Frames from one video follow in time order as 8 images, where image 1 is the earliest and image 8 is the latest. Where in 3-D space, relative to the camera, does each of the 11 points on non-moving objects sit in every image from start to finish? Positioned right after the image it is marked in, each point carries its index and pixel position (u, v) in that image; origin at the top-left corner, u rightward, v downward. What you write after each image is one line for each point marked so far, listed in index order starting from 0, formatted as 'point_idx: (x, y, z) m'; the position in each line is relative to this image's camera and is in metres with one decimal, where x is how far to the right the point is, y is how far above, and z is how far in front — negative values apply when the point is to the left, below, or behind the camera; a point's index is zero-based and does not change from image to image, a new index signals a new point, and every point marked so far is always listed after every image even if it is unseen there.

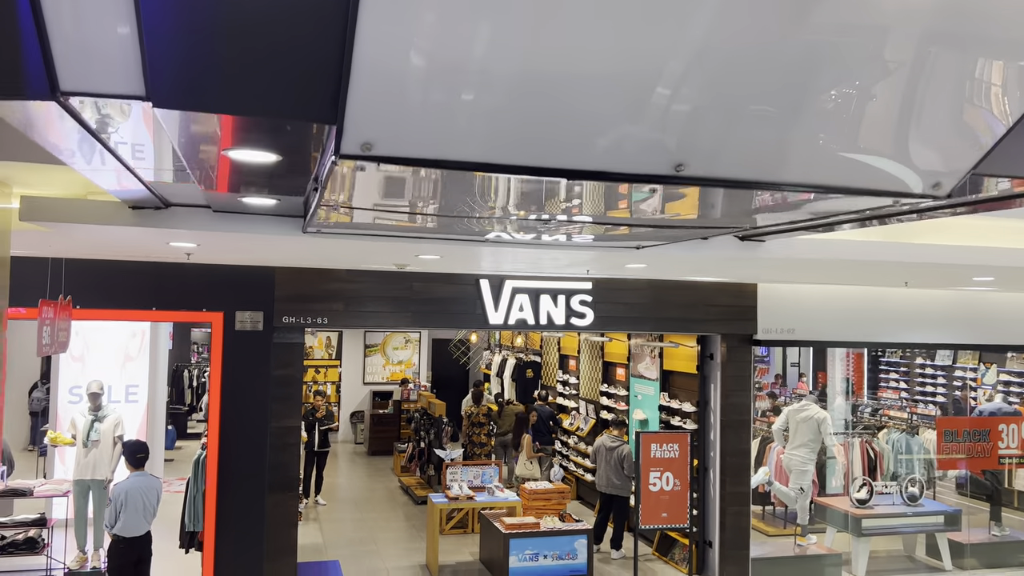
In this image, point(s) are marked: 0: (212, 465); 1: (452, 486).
0: (-2.2, -1.3, +5.8) m
1: (-0.6, -1.9, +7.6) m
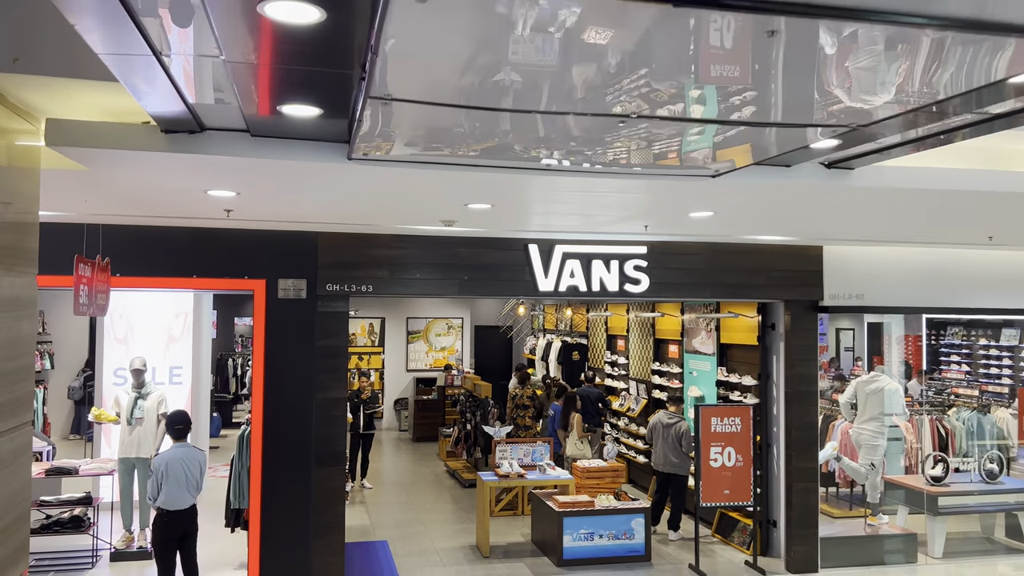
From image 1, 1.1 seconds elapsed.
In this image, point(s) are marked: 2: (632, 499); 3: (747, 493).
0: (-1.8, -1.1, +5.6) m
1: (-0.1, -1.6, +7.3) m
2: (+1.1, -1.9, +7.2) m
3: (+1.9, -1.7, +6.7) m
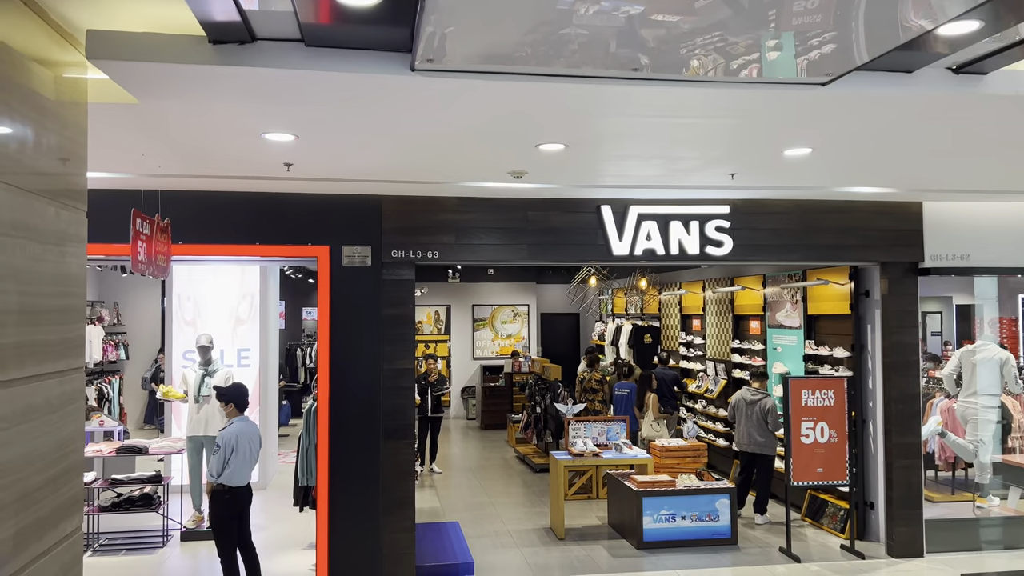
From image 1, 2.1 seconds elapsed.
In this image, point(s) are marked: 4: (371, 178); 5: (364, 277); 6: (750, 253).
0: (-1.3, -0.9, +5.4) m
1: (+0.5, -1.3, +6.9) m
2: (+1.7, -1.6, +6.7) m
3: (+2.5, -1.4, +6.2) m
4: (-0.8, +0.7, +4.8) m
5: (-1.0, +0.1, +5.5) m
6: (+1.7, +0.3, +5.9) m
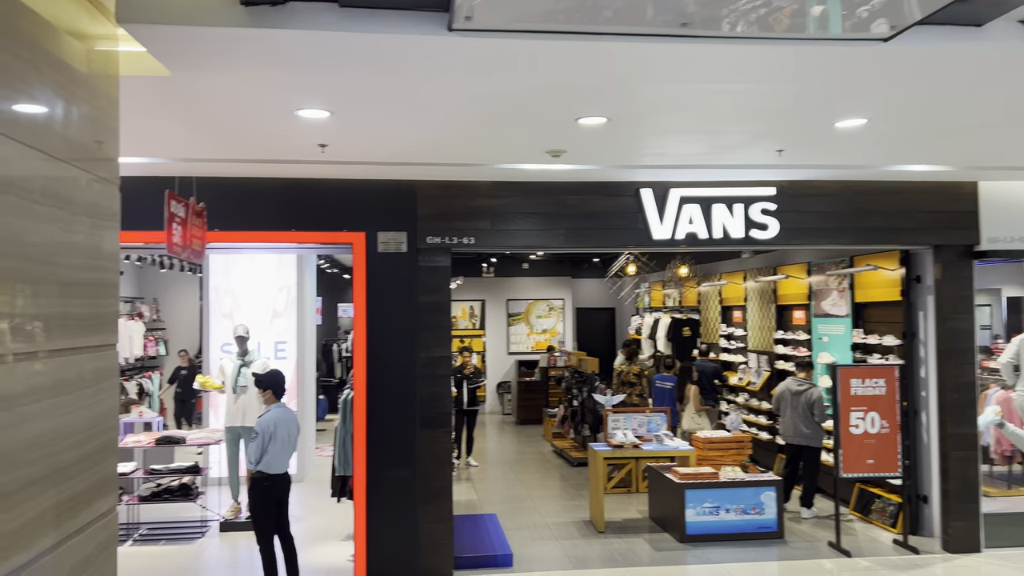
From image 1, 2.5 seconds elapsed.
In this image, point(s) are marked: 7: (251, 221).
0: (-1.0, -0.8, +5.4) m
1: (+0.9, -1.2, +6.8) m
2: (+2.0, -1.5, +6.5) m
3: (+2.8, -1.3, +5.9) m
4: (-0.6, +0.8, +4.7) m
5: (-0.8, +0.2, +5.4) m
6: (+2.0, +0.4, +5.7) m
7: (-1.7, +0.4, +5.2) m
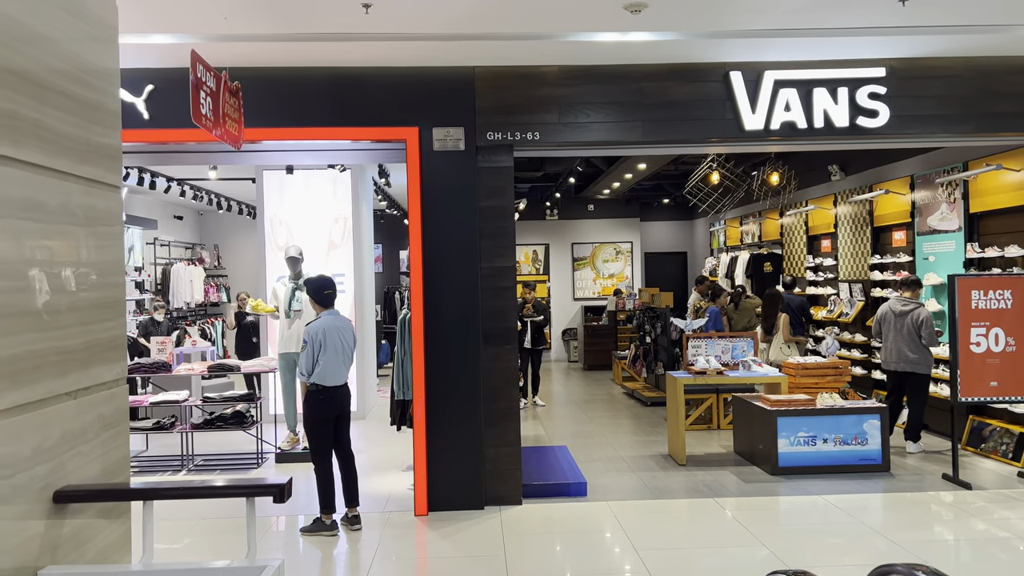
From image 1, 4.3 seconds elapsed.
0: (-0.6, -0.2, +4.9) m
1: (+1.4, -0.6, +6.2) m
2: (+2.6, -0.8, +5.9) m
3: (+3.3, -0.6, +5.2) m
4: (-0.3, +1.3, +4.2) m
5: (-0.3, +0.8, +4.9) m
6: (+2.4, +1.0, +4.9) m
7: (-1.3, +1.0, +4.8) m
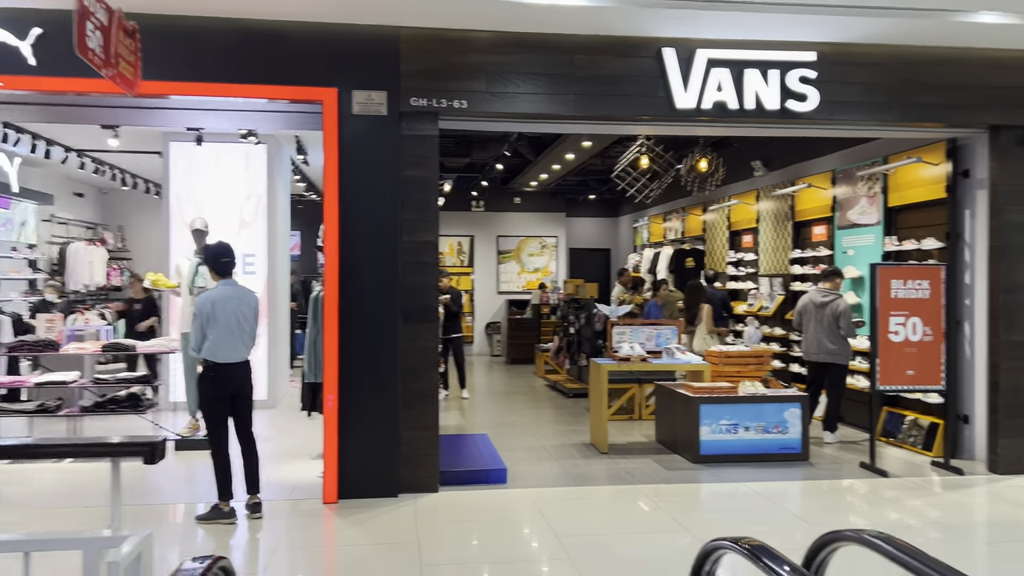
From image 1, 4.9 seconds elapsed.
0: (-1.0, 0.0, +4.6) m
1: (+0.8, -0.5, +6.1) m
2: (+2.0, -0.7, +5.9) m
3: (+2.8, -0.6, +5.3) m
4: (-0.6, +1.5, +3.9) m
5: (-0.8, +0.9, +4.7) m
6: (+2.0, +1.1, +4.9) m
7: (-1.7, +1.2, +4.4) m
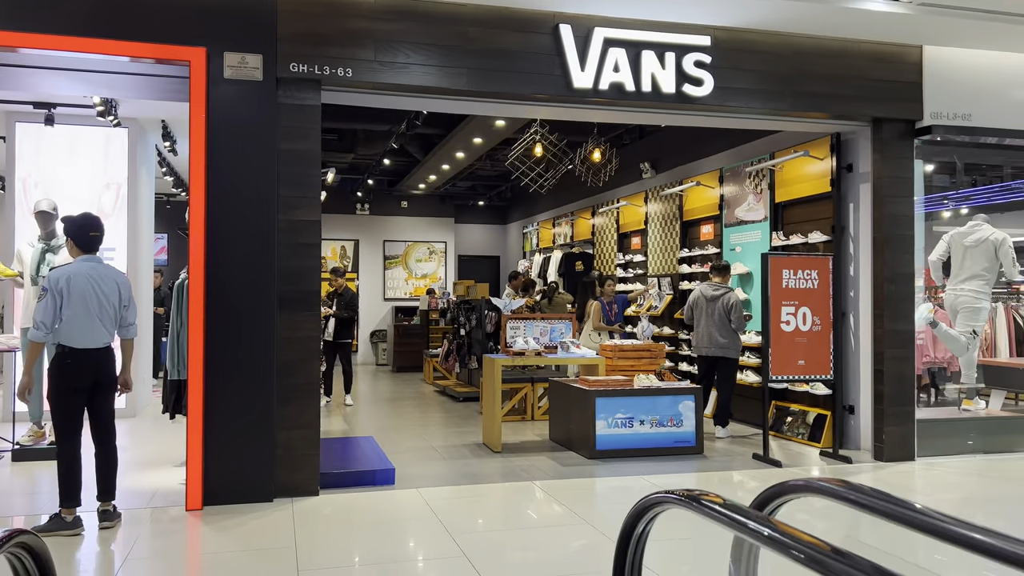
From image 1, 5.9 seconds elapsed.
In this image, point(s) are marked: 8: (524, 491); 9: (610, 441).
0: (-1.6, +0.1, +4.1) m
1: (0.0, -0.4, +5.9) m
2: (+1.2, -0.7, +5.8) m
3: (+2.1, -0.5, +5.3) m
4: (-1.1, +1.6, +3.5) m
5: (-1.4, +1.0, +4.2) m
6: (+1.3, +1.2, +4.9) m
7: (-2.2, +1.3, +3.9) m
8: (+0.1, -1.2, +4.6) m
9: (+0.7, -1.0, +5.4) m
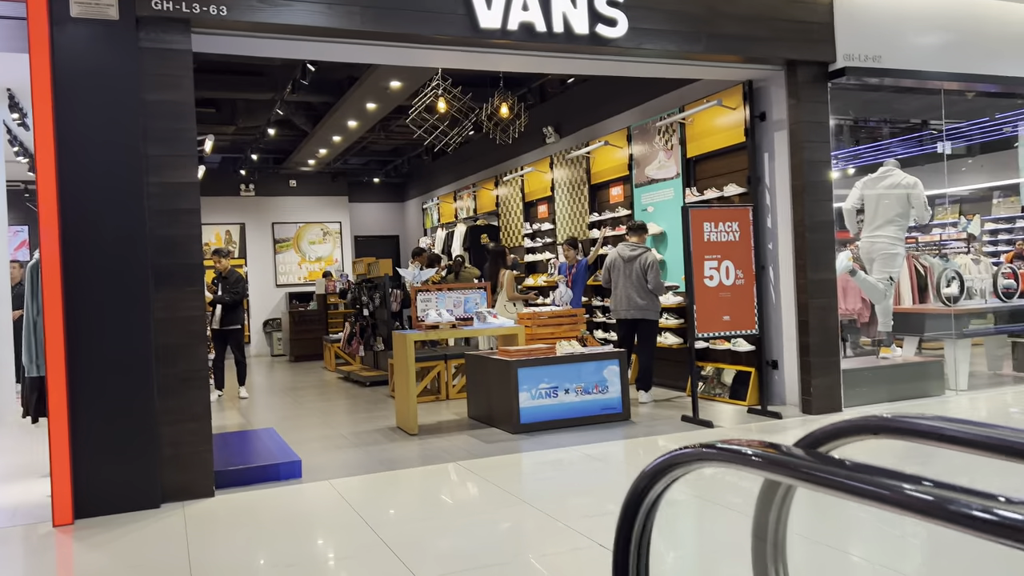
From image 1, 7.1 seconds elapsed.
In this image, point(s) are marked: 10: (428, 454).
0: (-2.0, +0.2, +3.5) m
1: (-0.6, -0.2, +5.4) m
2: (+0.6, -0.4, +5.5) m
3: (+1.5, -0.2, +5.1) m
4: (-1.5, +1.7, +2.9) m
5: (-1.8, +1.1, +3.6) m
6: (+0.8, +1.4, +4.6) m
7: (-2.7, +1.4, +3.1) m
8: (-0.3, -1.0, +4.2) m
9: (+0.1, -0.8, +5.0) m
10: (-0.5, -1.0, +4.6) m
